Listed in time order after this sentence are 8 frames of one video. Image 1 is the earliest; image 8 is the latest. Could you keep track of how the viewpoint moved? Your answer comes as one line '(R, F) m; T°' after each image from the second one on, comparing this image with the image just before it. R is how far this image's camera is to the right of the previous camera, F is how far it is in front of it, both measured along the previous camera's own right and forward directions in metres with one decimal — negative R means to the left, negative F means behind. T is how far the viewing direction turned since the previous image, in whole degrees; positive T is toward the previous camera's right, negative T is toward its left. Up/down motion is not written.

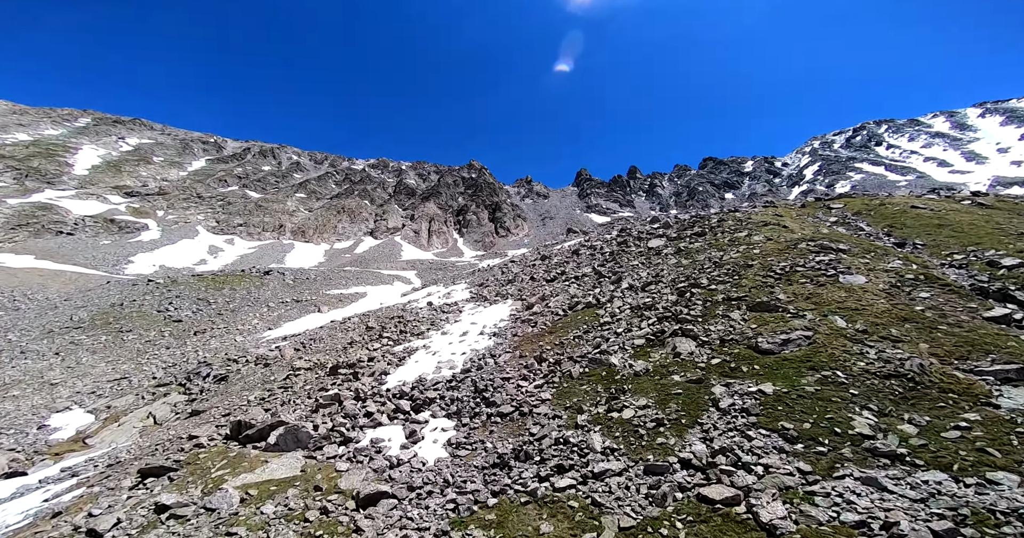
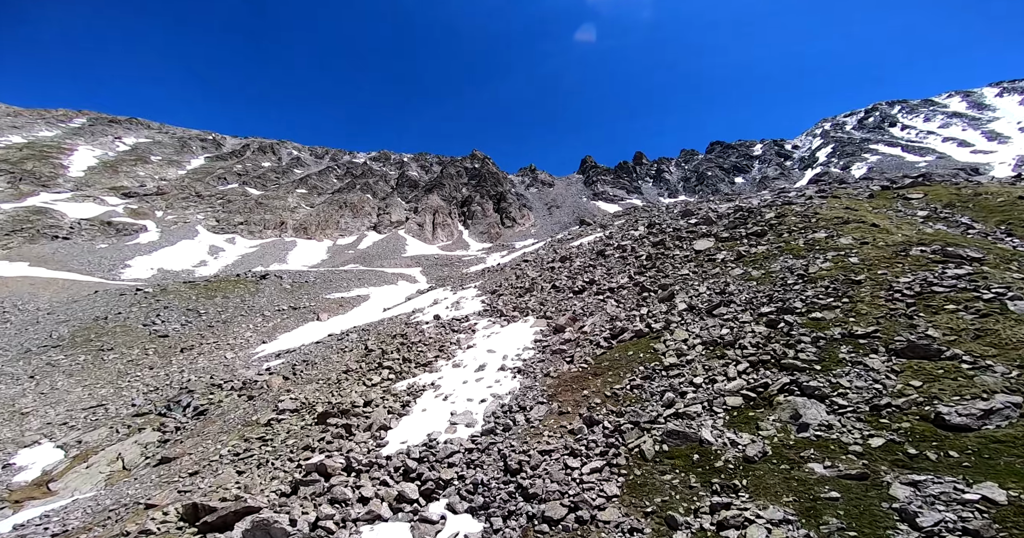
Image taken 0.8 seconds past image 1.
(-1.3, +6.5) m; -1°
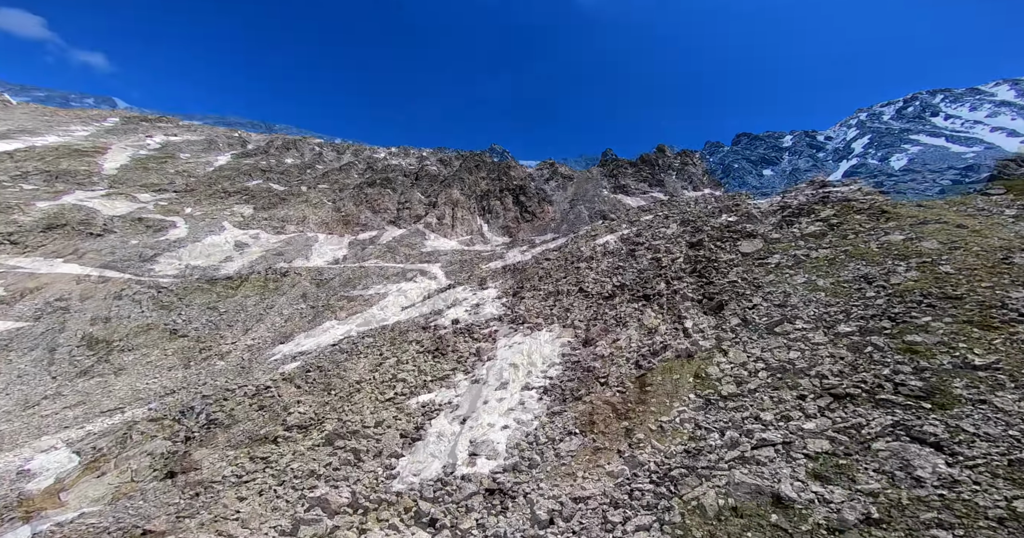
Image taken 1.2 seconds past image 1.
(-0.4, +2.8) m; -3°
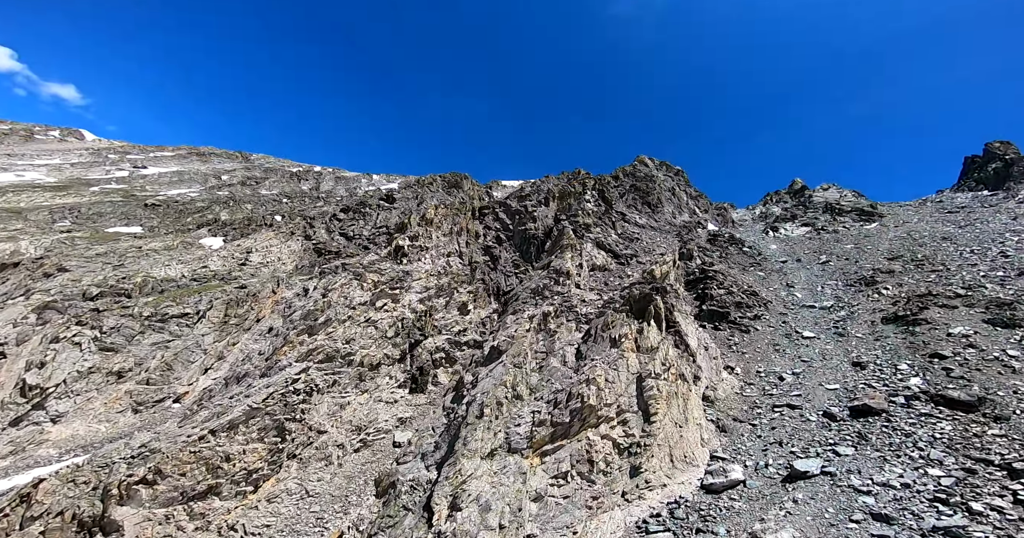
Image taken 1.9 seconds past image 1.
(+0.3, +2.1) m; +2°
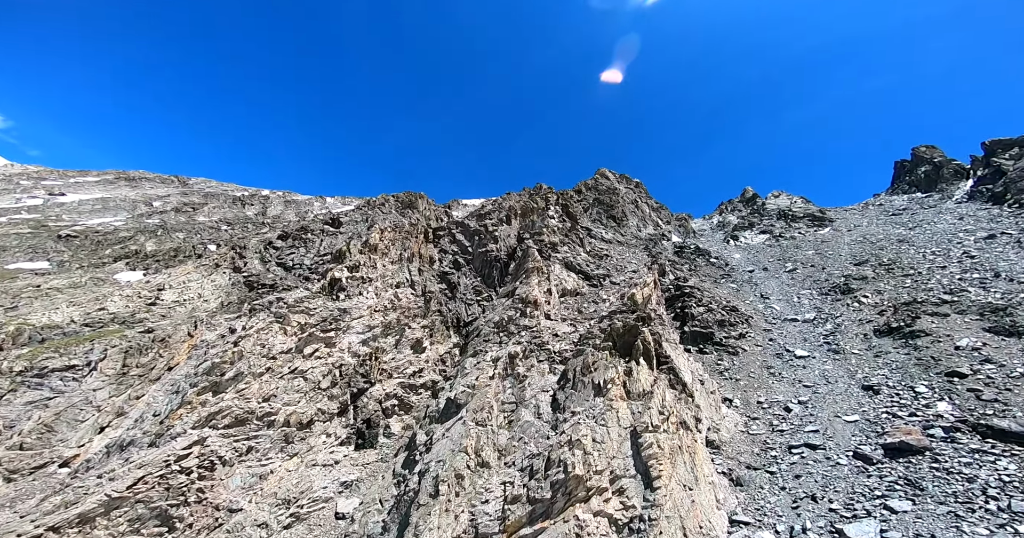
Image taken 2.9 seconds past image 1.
(+0.2, +3.1) m; +5°
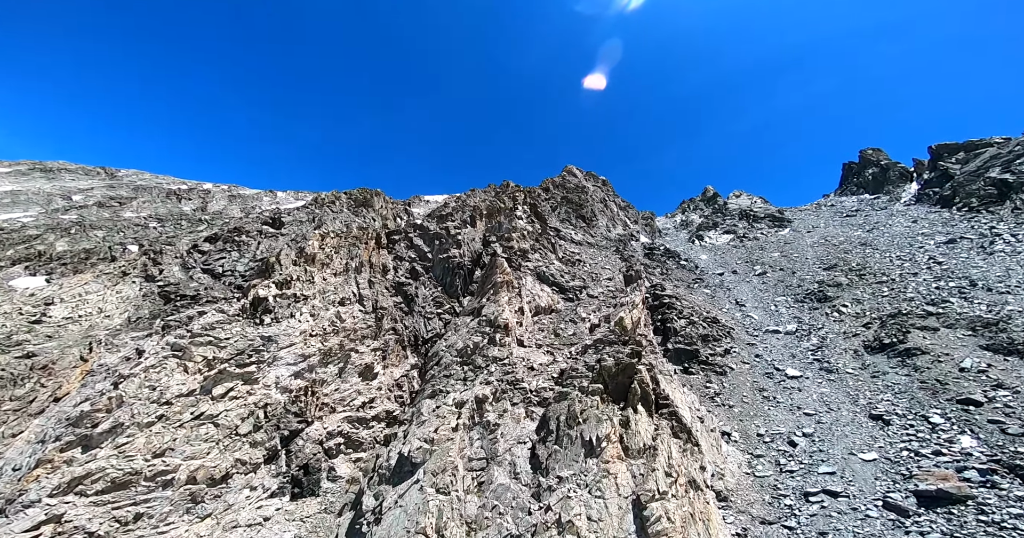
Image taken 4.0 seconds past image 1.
(-0.2, +2.7) m; +5°
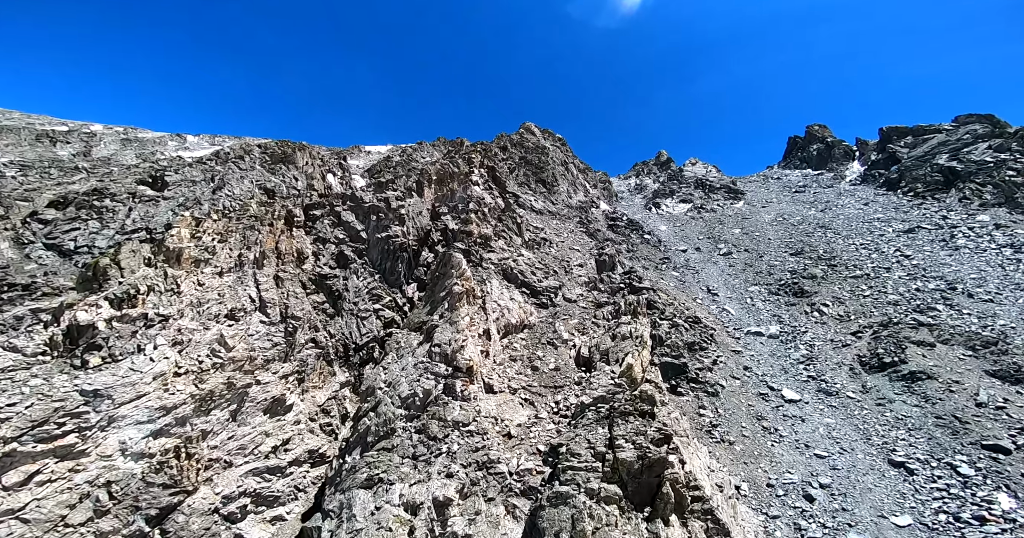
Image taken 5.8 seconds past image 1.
(-0.7, +4.1) m; +7°
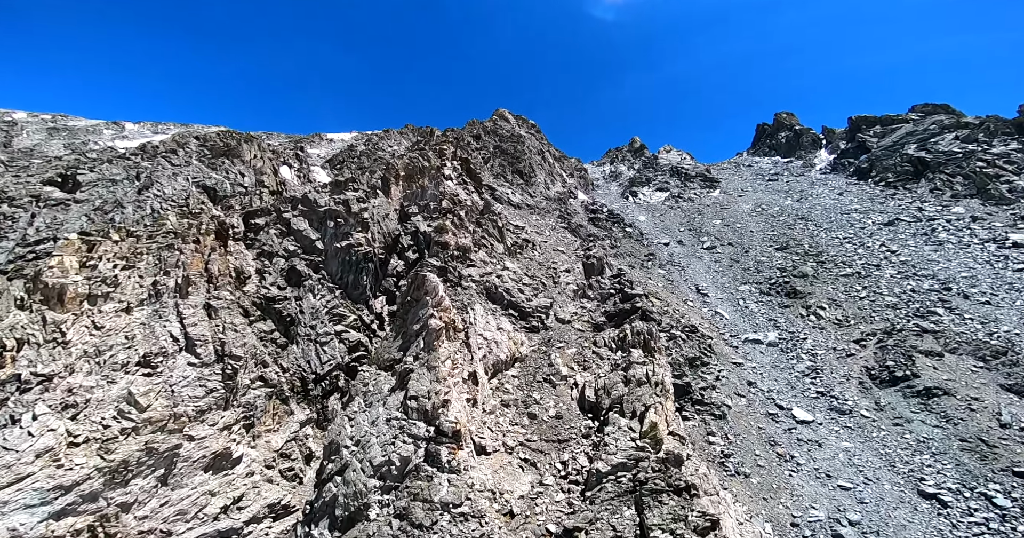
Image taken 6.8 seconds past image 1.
(-0.6, +2.1) m; +4°
